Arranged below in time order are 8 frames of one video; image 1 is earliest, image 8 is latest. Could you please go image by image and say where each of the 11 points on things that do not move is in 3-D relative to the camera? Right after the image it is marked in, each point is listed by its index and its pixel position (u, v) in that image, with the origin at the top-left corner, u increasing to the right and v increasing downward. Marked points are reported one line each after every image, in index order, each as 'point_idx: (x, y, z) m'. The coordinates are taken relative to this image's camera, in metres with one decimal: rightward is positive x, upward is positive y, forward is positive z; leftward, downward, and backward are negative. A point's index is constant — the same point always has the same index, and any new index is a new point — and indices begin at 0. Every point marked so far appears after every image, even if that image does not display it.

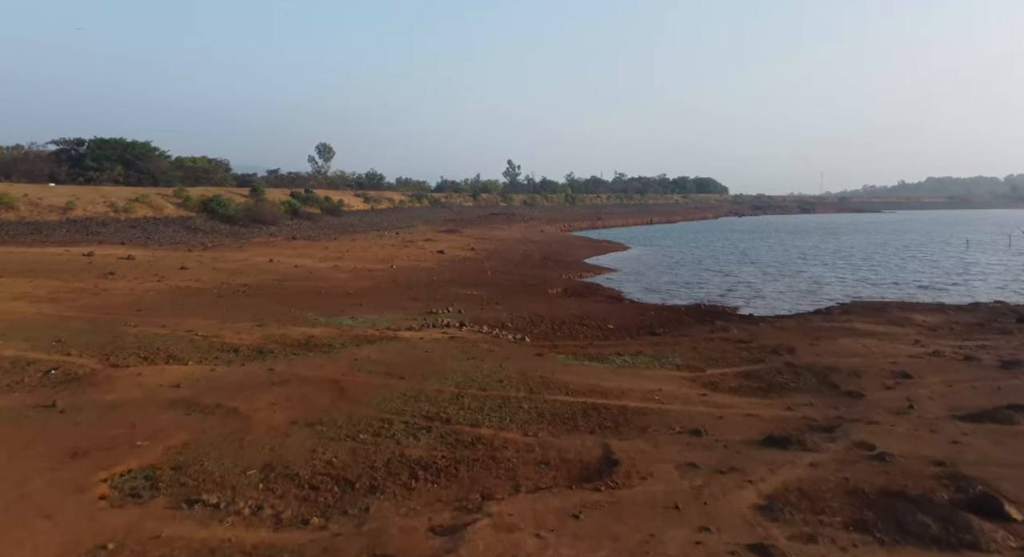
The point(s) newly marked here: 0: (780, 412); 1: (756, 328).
0: (+2.9, -1.5, +6.7) m
1: (+4.9, -1.0, +12.5) m
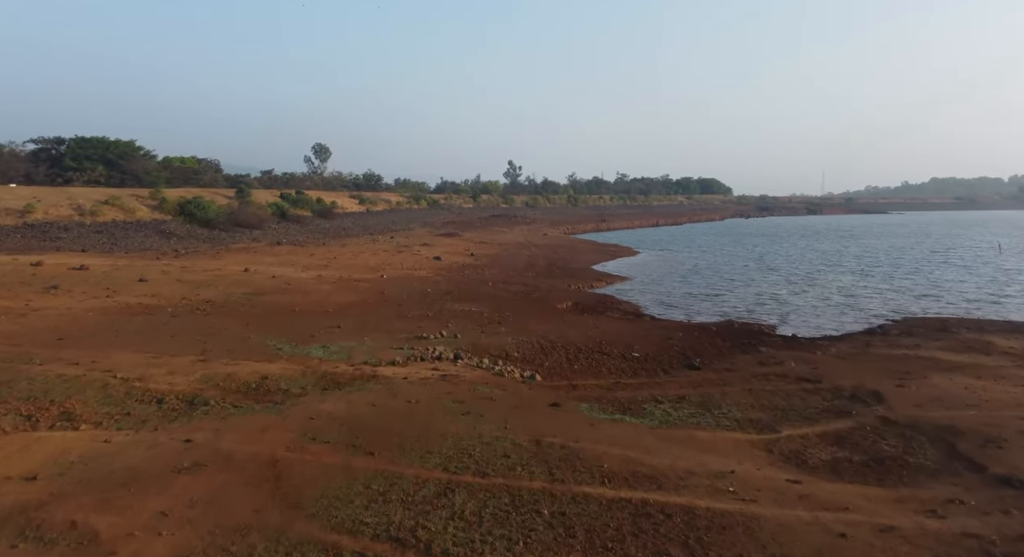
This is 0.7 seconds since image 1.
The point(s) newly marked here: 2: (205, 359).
0: (+3.0, -1.8, +4.6) m
1: (+5.0, -1.3, +10.4) m
2: (-4.3, -1.1, +8.7) m
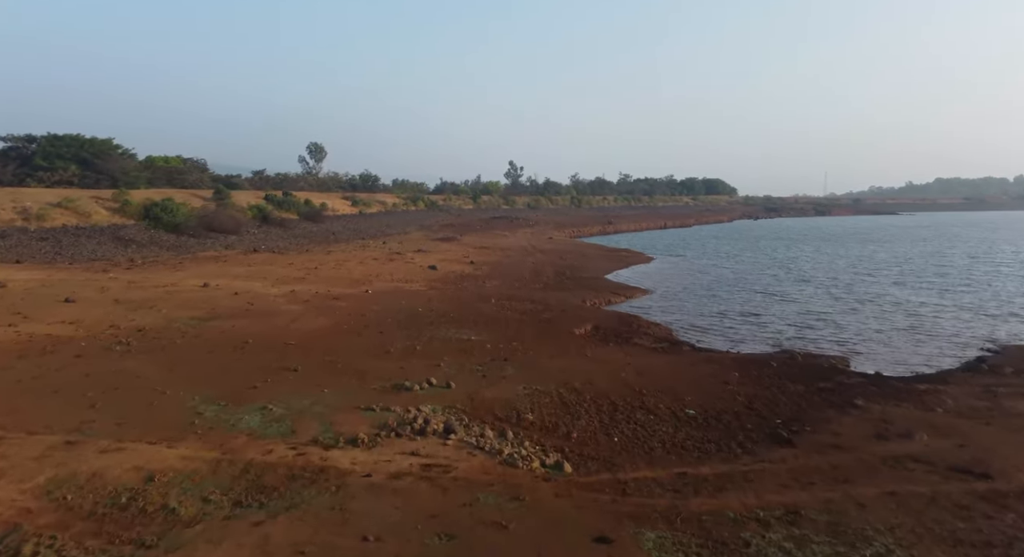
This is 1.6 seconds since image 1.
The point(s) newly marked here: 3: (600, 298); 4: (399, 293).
0: (+3.2, -2.2, +1.7) m
1: (+5.2, -1.7, +7.5) m
2: (-4.2, -1.5, +5.8) m
3: (+2.7, -0.6, +19.0) m
4: (-3.3, -0.4, +17.8) m
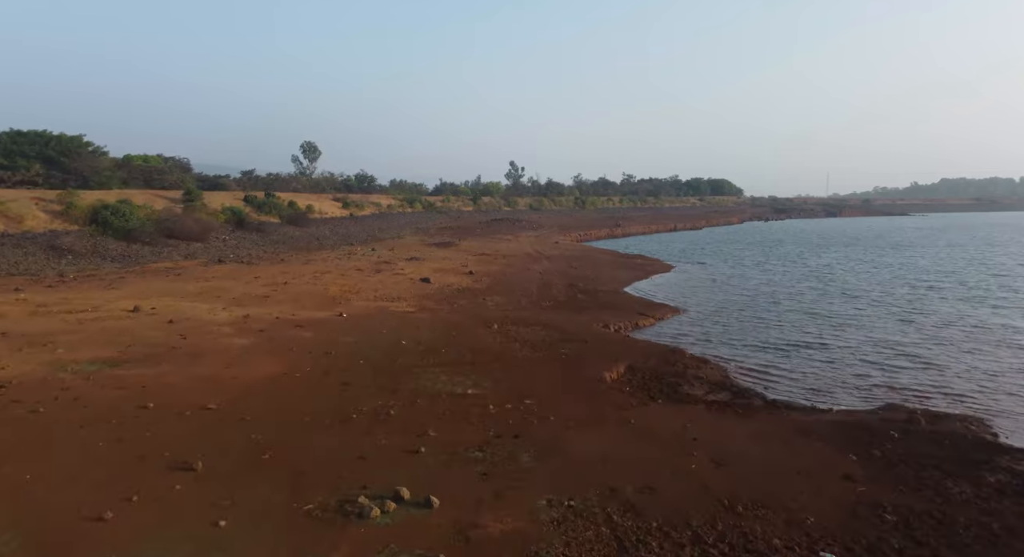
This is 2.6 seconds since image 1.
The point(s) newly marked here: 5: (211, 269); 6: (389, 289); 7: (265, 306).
0: (+3.3, -2.6, -1.6) m
1: (+5.4, -2.2, +4.2) m
2: (-4.0, -2.0, +2.6) m
3: (+2.9, -1.1, +15.7) m
4: (-3.1, -0.9, +14.5) m
5: (-9.4, +0.3, +19.2) m
6: (-3.7, -0.3, +18.7) m
7: (-5.9, -0.7, +14.8) m
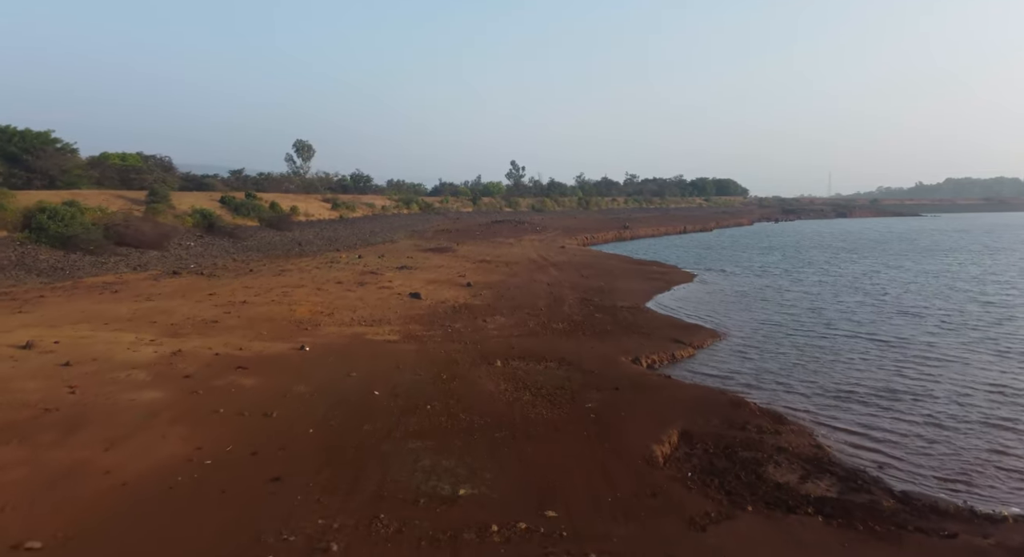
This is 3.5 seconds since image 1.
0: (+3.5, -3.0, -4.6) m
1: (+5.5, -2.6, +1.2) m
2: (-3.9, -2.4, -0.5) m
3: (+3.0, -1.5, +12.7) m
4: (-3.0, -1.3, +11.5) m
5: (-9.3, -0.1, +16.2) m
6: (-3.6, -0.7, +15.7) m
7: (-5.8, -1.1, +11.8) m
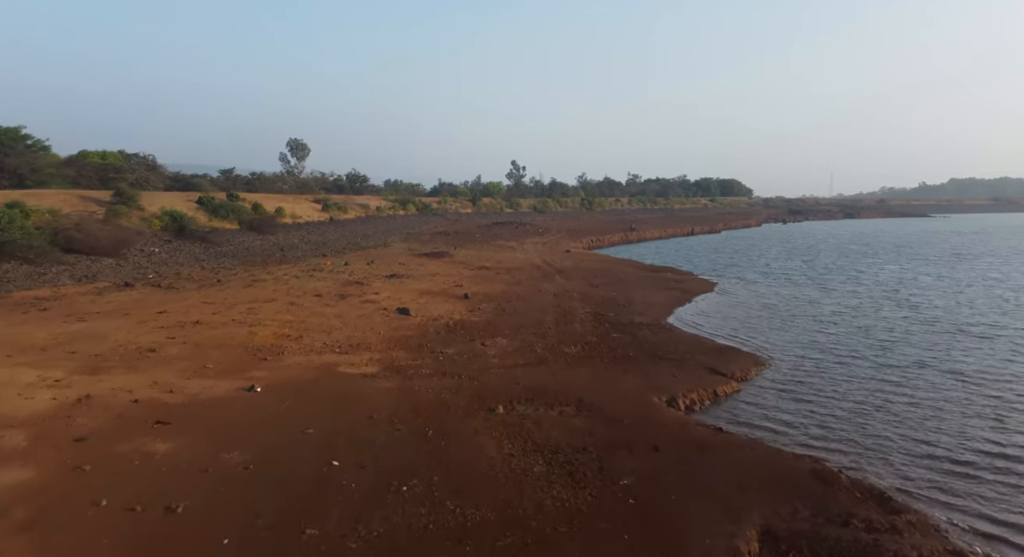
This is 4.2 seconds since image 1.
0: (+3.6, -3.3, -7.0) m
1: (+5.6, -2.9, -1.2) m
2: (-3.8, -2.7, -2.8) m
3: (+3.1, -1.8, +10.3) m
4: (-2.9, -1.6, +9.1) m
5: (-9.2, -0.5, +13.9) m
6: (-3.5, -1.1, +13.3) m
7: (-5.7, -1.4, +9.4) m
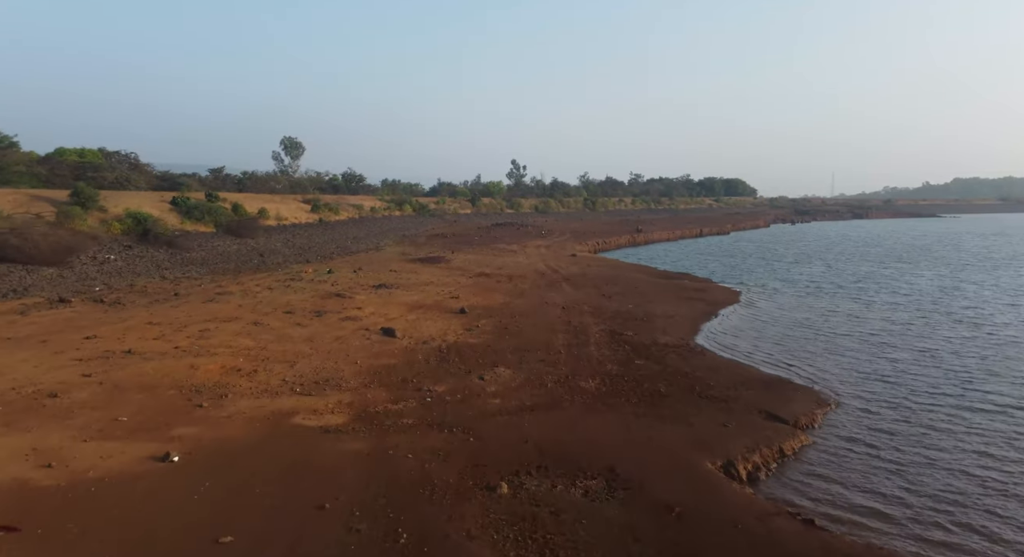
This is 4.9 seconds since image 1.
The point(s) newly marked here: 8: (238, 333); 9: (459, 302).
0: (+3.6, -3.7, -9.3) m
1: (+5.7, -3.2, -3.5) m
2: (-3.7, -3.1, -5.2) m
3: (+3.2, -2.1, +8.0) m
4: (-2.8, -1.9, +6.7) m
5: (-9.1, -0.8, +11.5) m
6: (-3.4, -1.4, +11.0) m
7: (-5.6, -1.7, +7.1) m
8: (-5.4, -1.0, +12.3) m
9: (-1.4, -0.6, +17.5) m
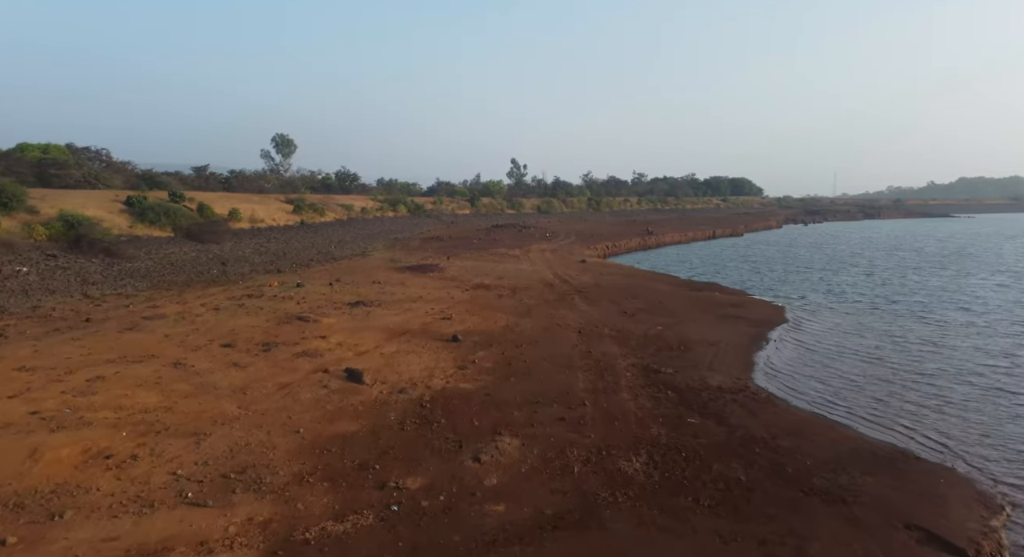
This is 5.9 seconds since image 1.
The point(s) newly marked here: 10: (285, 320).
0: (+3.7, -4.1, -12.6) m
1: (+5.8, -3.6, -6.8) m
2: (-3.6, -3.5, -8.5) m
3: (+3.3, -2.5, +4.7) m
4: (-2.7, -2.4, +3.4) m
5: (-9.0, -1.2, +8.2) m
6: (-3.3, -1.8, +7.7) m
7: (-5.5, -2.1, +3.8) m
8: (-5.3, -1.4, +9.0) m
9: (-1.3, -1.0, +14.2) m
10: (-4.8, -0.9, +13.1) m
